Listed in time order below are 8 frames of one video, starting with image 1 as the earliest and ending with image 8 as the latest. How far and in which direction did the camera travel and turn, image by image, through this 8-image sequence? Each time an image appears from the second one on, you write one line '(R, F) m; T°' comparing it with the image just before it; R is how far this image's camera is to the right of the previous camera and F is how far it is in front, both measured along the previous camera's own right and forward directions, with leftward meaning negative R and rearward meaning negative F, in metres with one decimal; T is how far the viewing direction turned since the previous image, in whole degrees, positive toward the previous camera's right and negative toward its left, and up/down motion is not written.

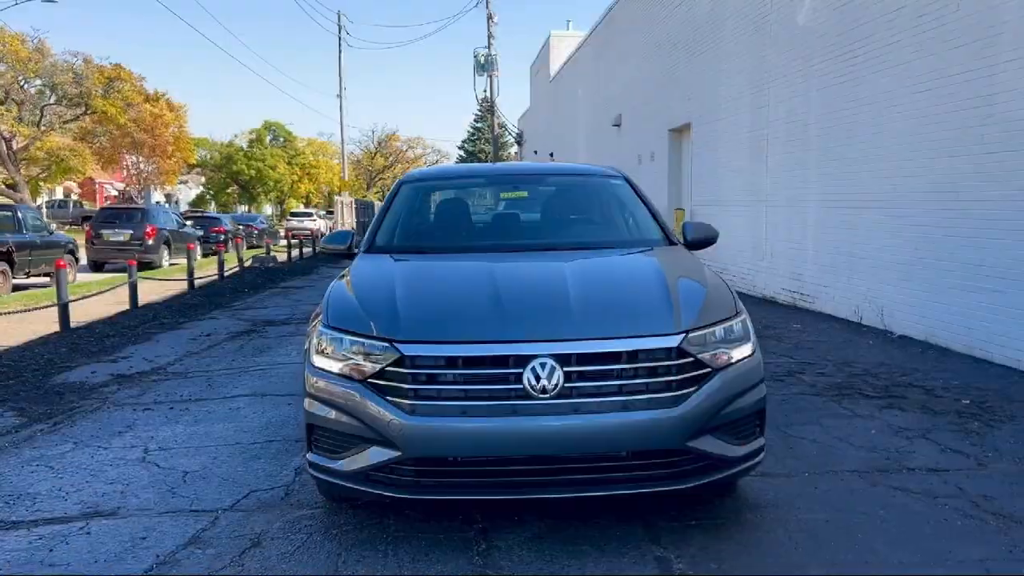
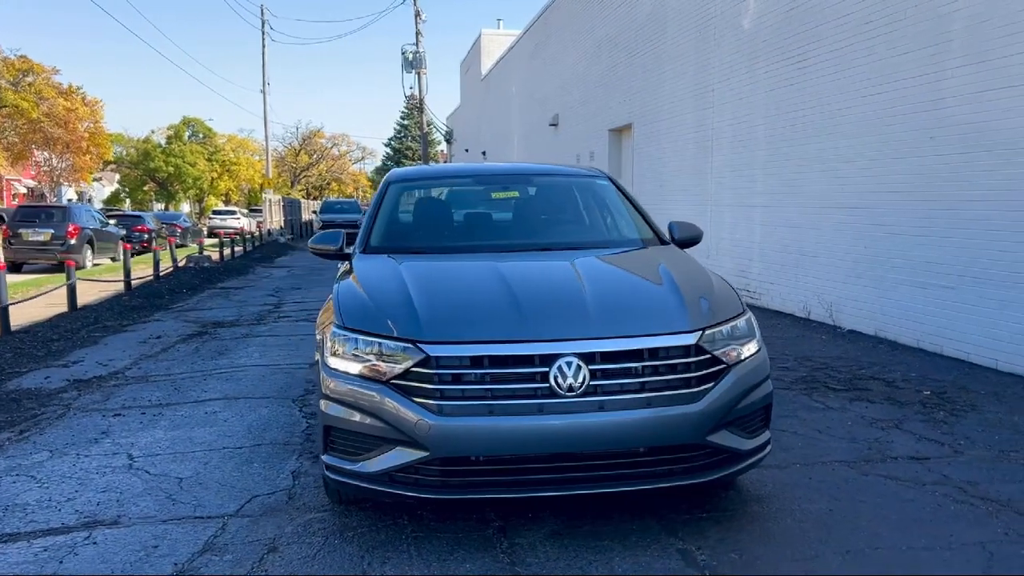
(-0.4, 0.0) m; +5°
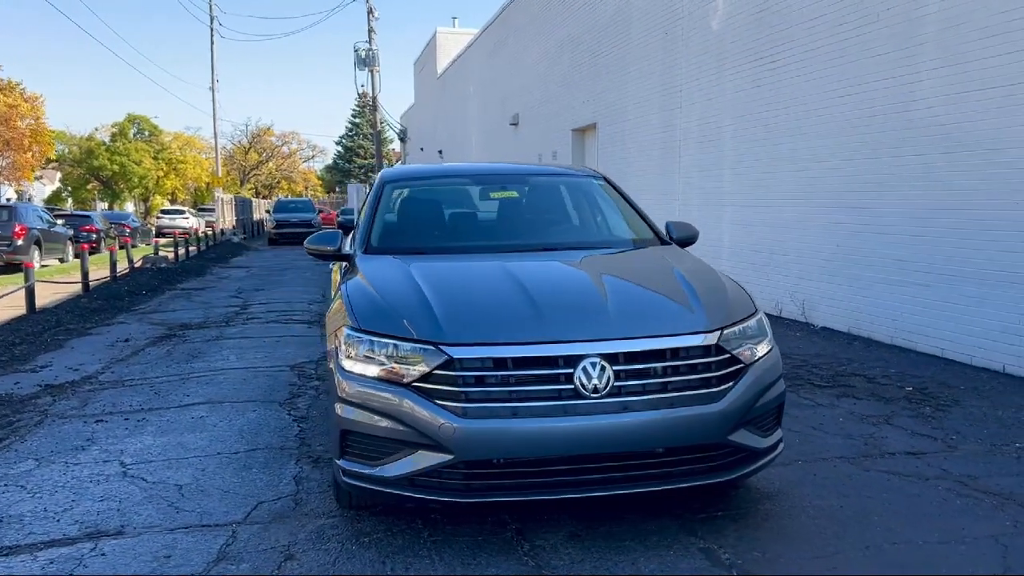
(-0.3, 0.0) m; +3°
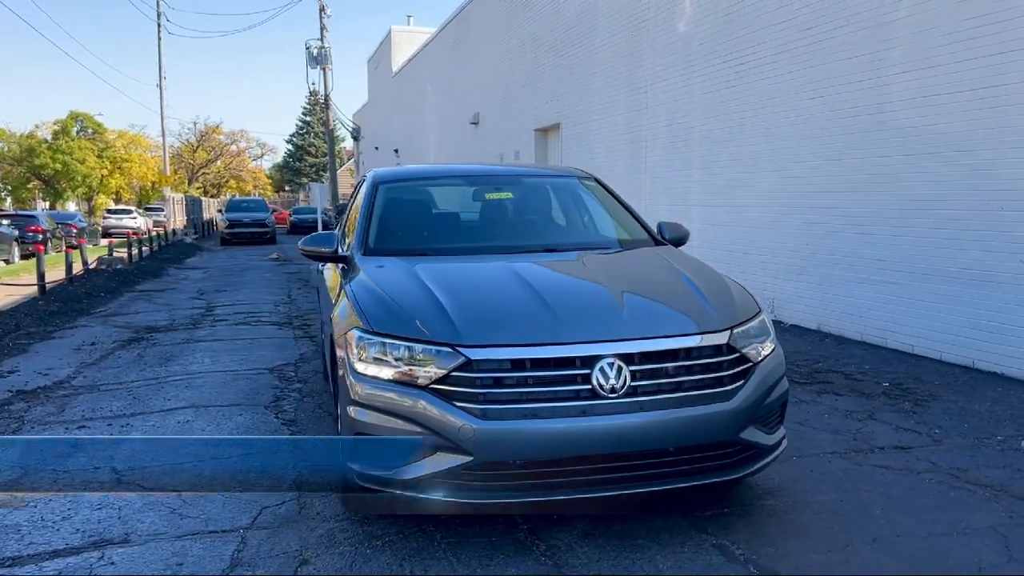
(-0.2, 0.0) m; +3°
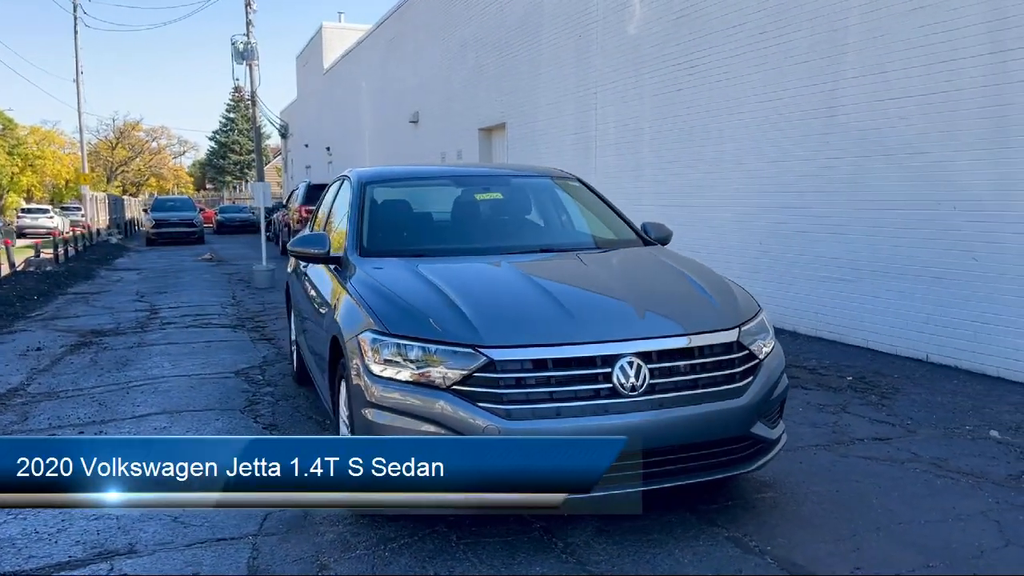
(-0.4, 0.0) m; +4°
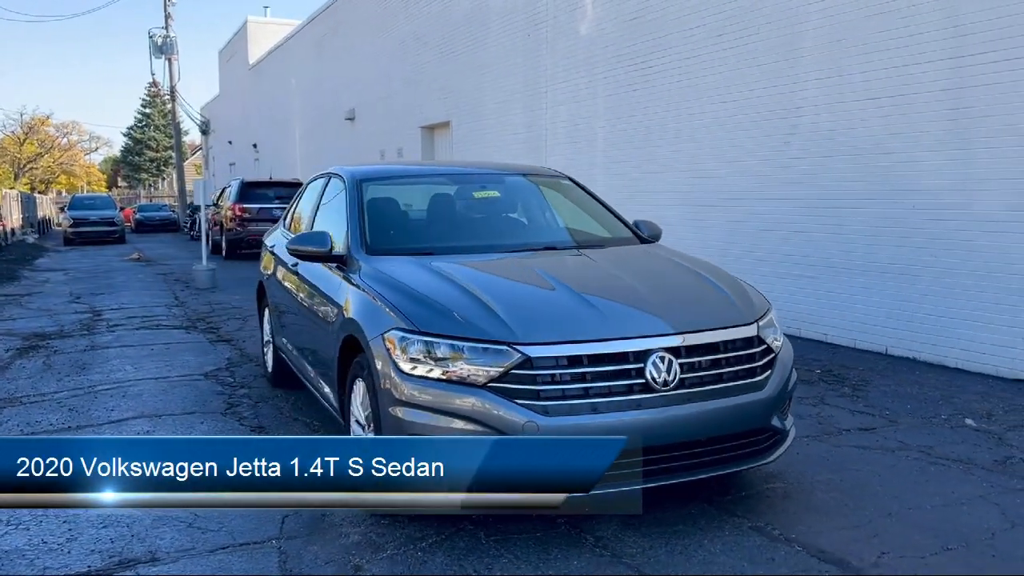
(-0.4, 0.0) m; +5°
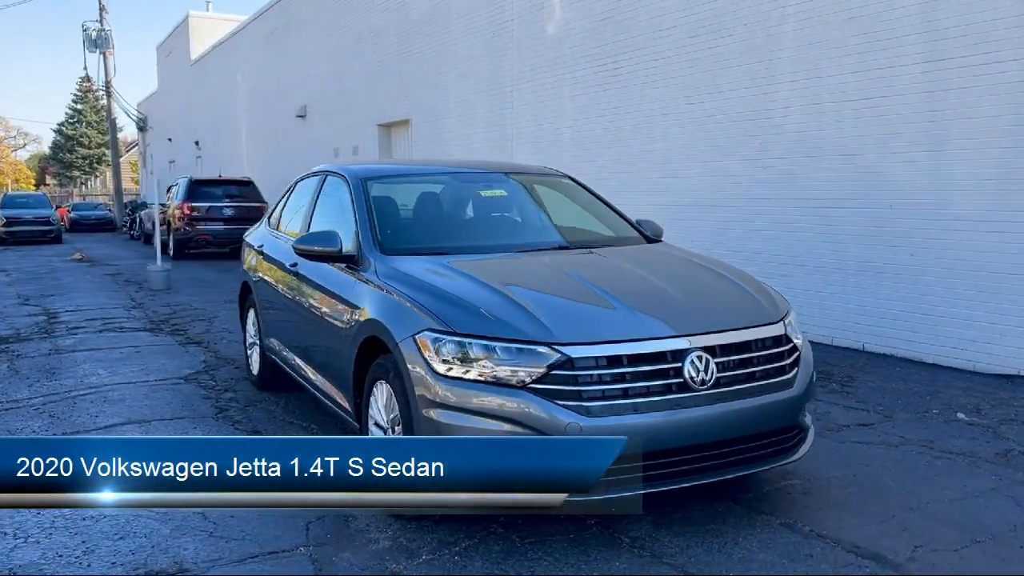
(-0.4, 0.0) m; +4°
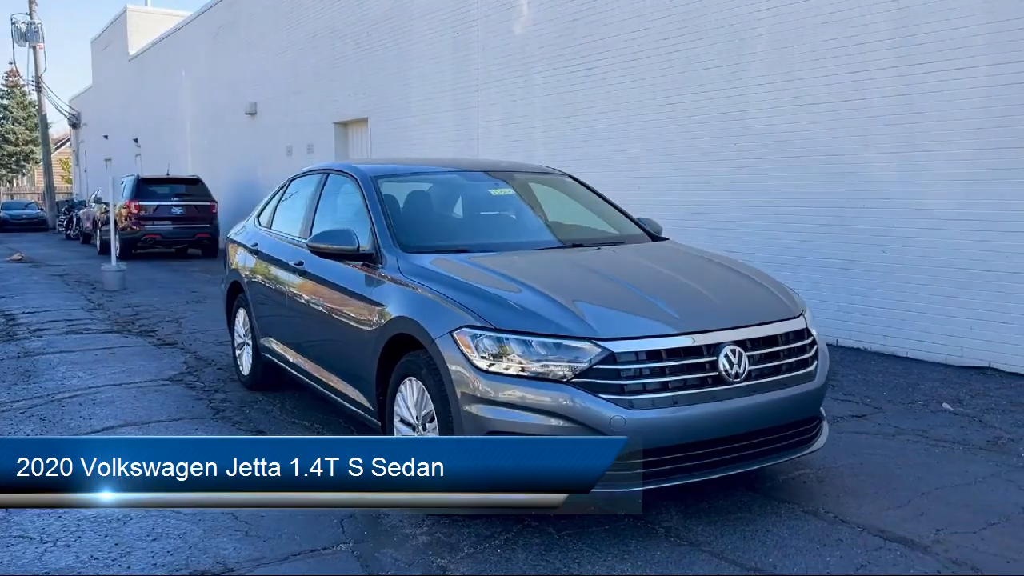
(-0.4, -0.1) m; +4°
